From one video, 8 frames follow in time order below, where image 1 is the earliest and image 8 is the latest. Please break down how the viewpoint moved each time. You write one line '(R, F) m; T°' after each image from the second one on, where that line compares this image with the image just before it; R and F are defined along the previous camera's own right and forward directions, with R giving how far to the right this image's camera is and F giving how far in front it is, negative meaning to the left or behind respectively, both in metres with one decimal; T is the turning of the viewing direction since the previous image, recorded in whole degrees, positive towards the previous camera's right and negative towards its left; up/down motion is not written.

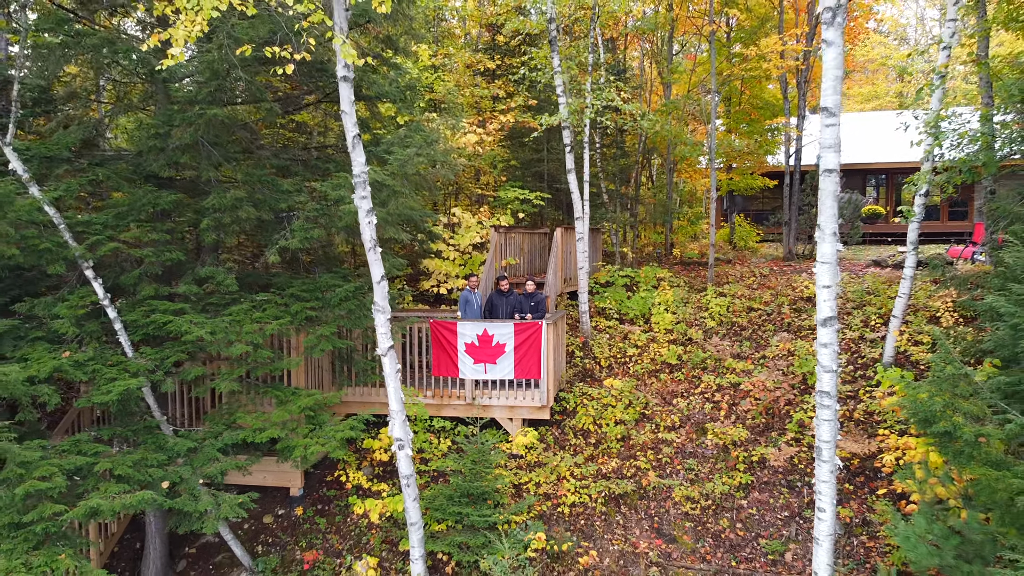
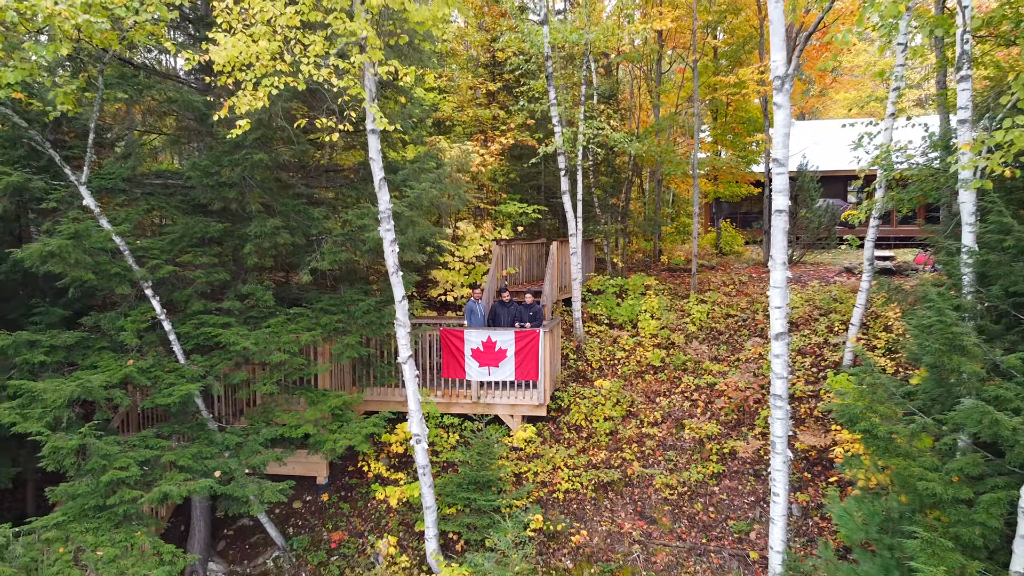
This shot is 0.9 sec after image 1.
(0.0, -0.9) m; 0°
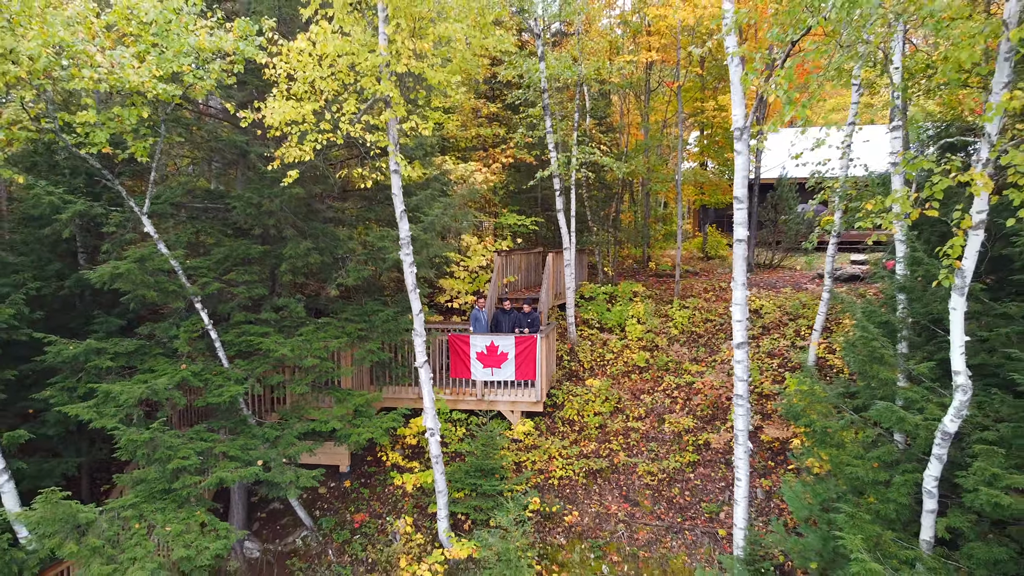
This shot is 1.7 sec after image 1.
(0.0, -1.0) m; 0°
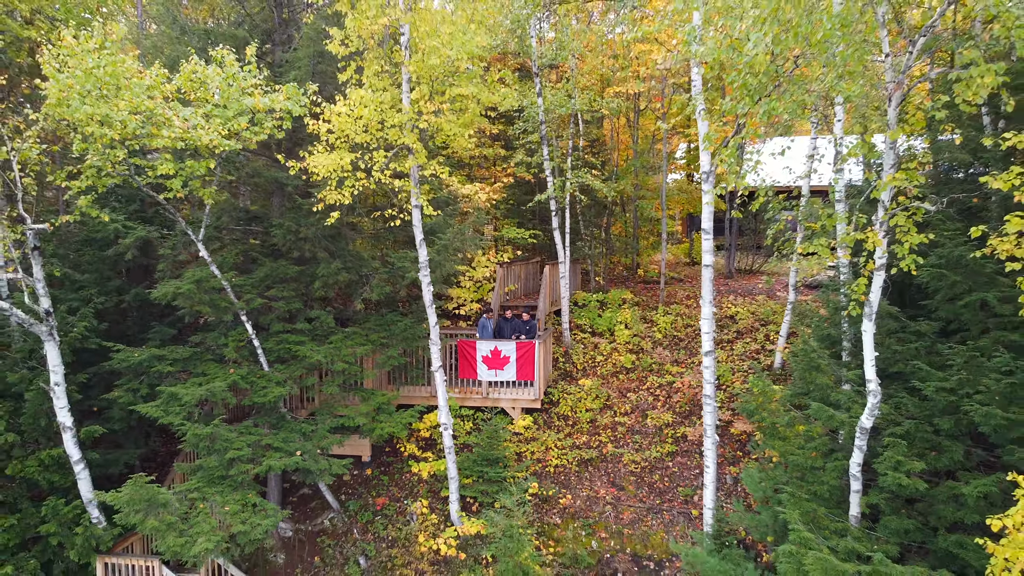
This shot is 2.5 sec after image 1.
(-0.1, -1.2) m; 0°
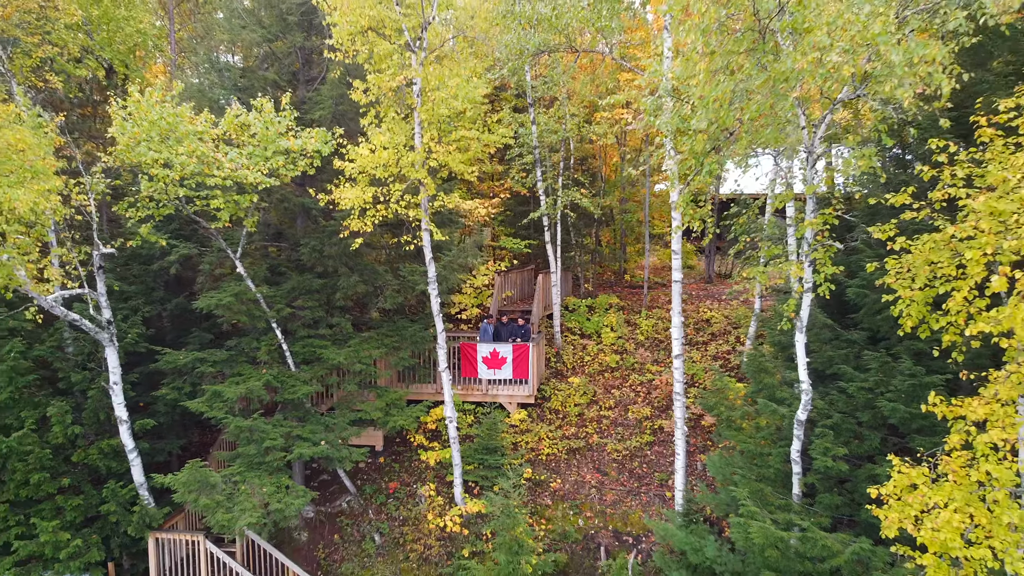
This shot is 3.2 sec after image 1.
(0.0, -1.2) m; 0°
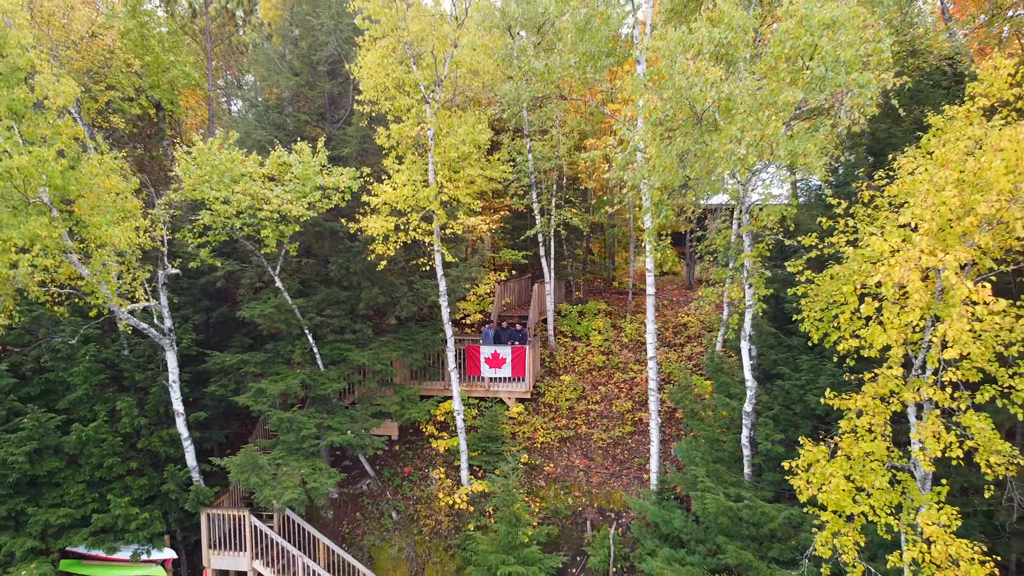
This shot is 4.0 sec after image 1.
(0.0, -1.6) m; 0°
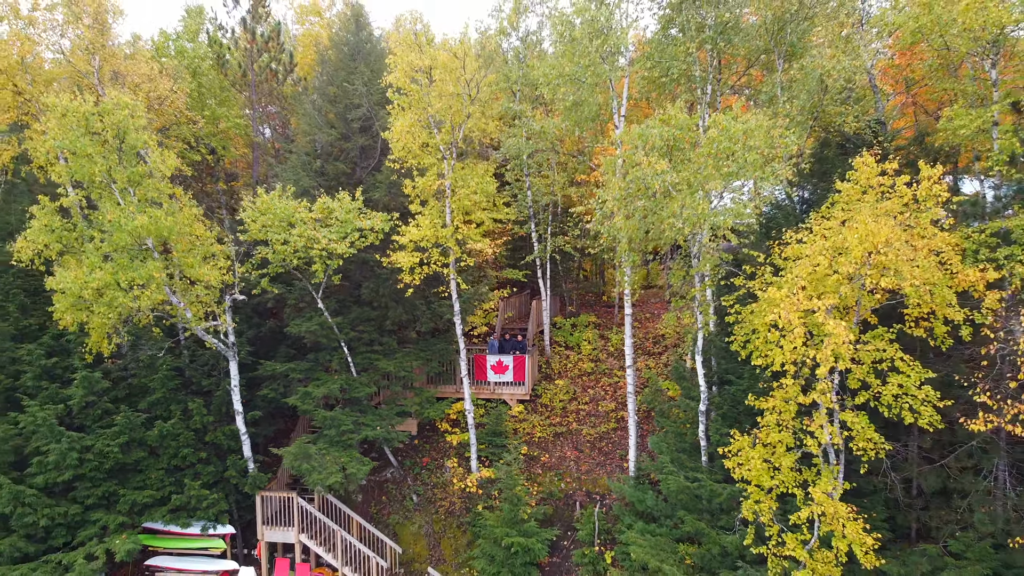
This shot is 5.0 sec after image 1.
(0.0, -2.2) m; 0°
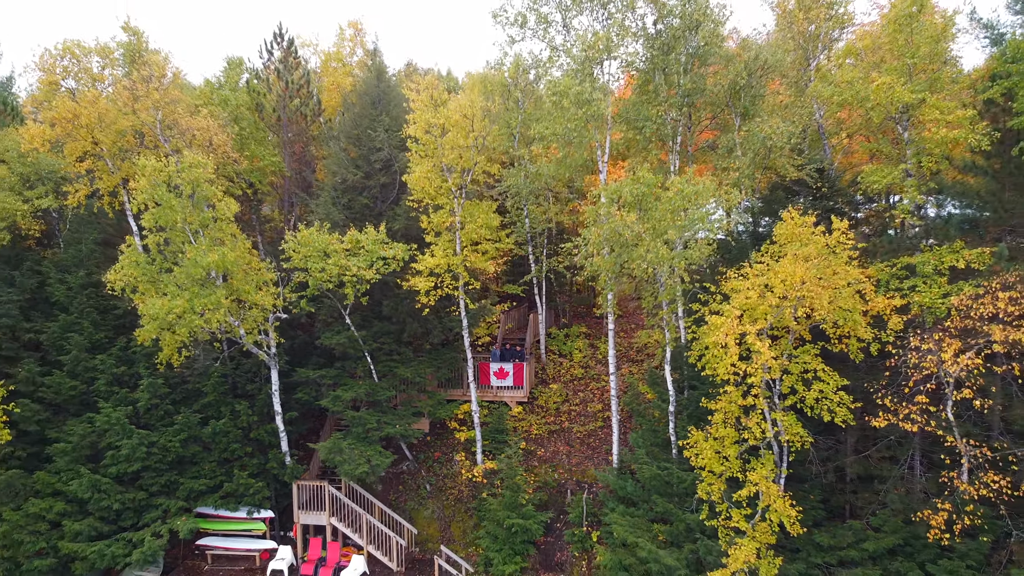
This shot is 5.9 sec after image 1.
(0.0, -2.2) m; 0°
